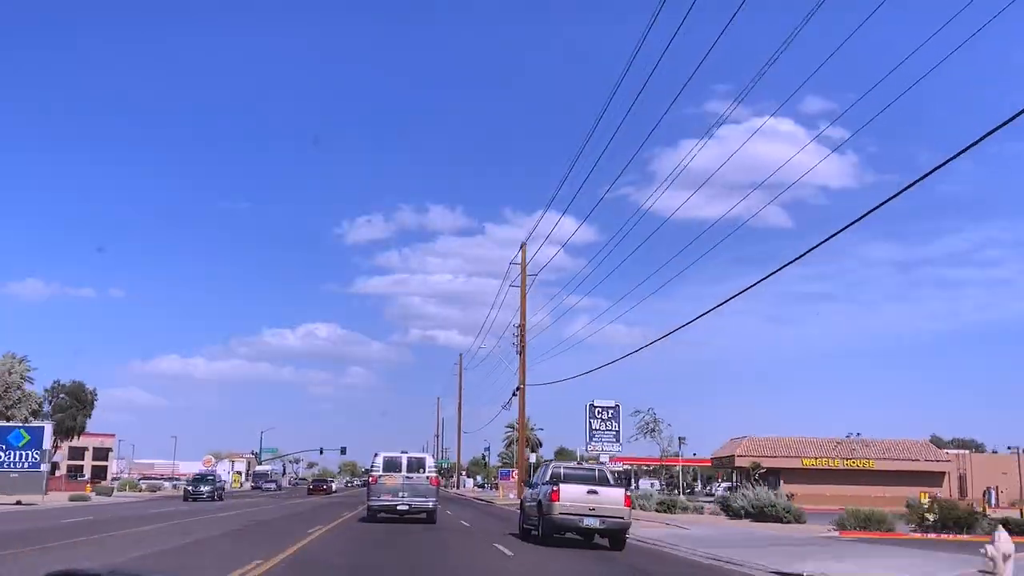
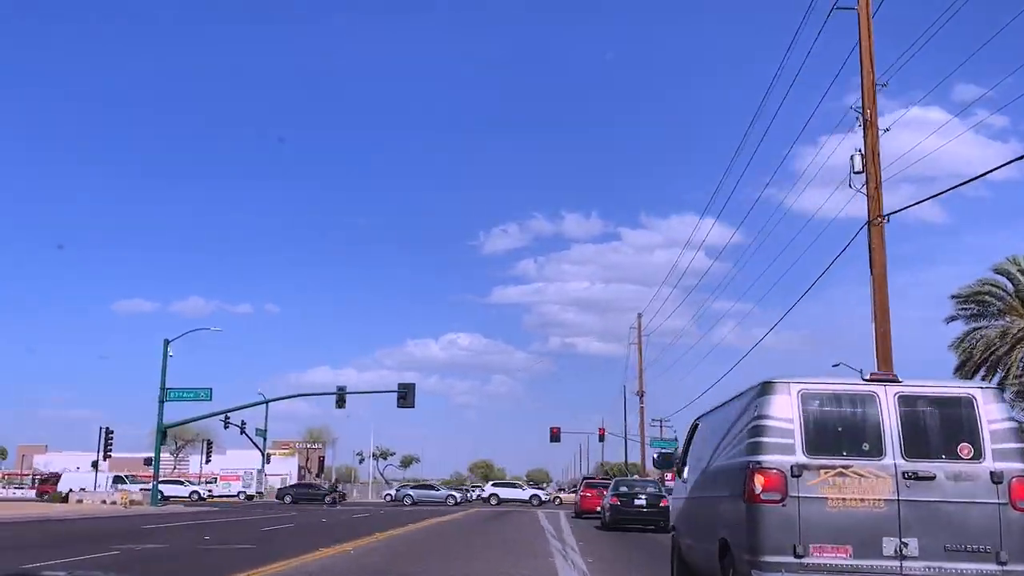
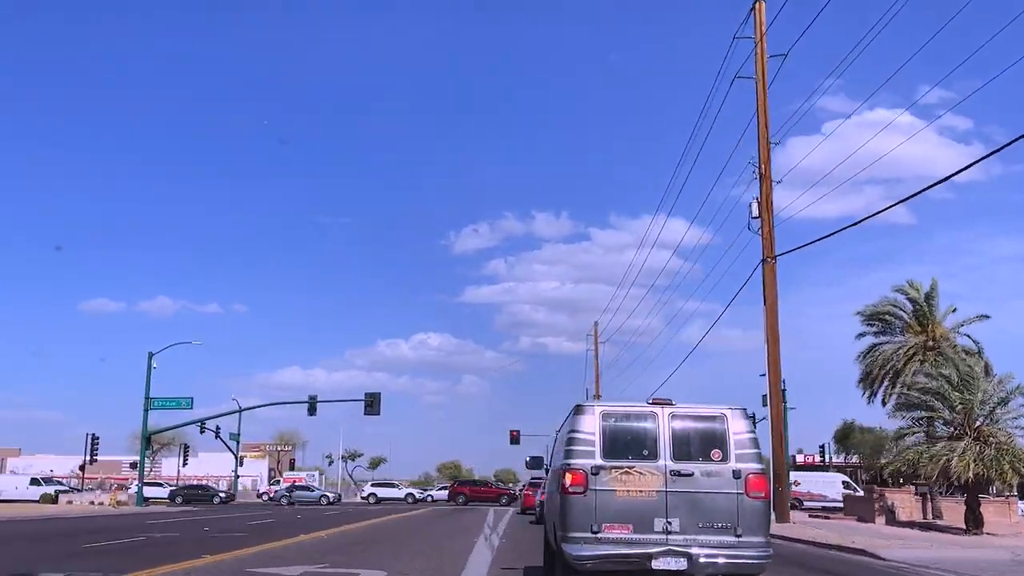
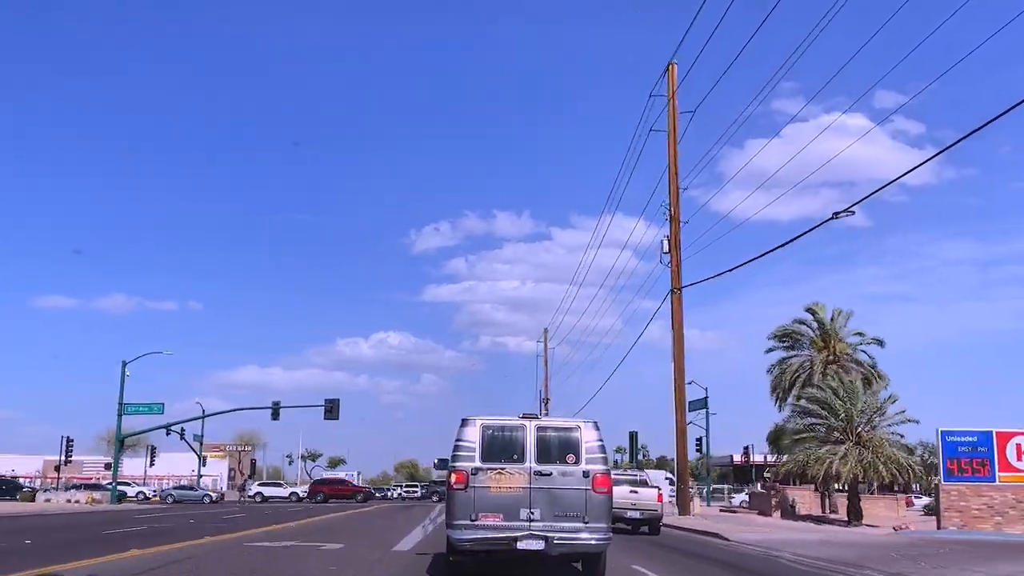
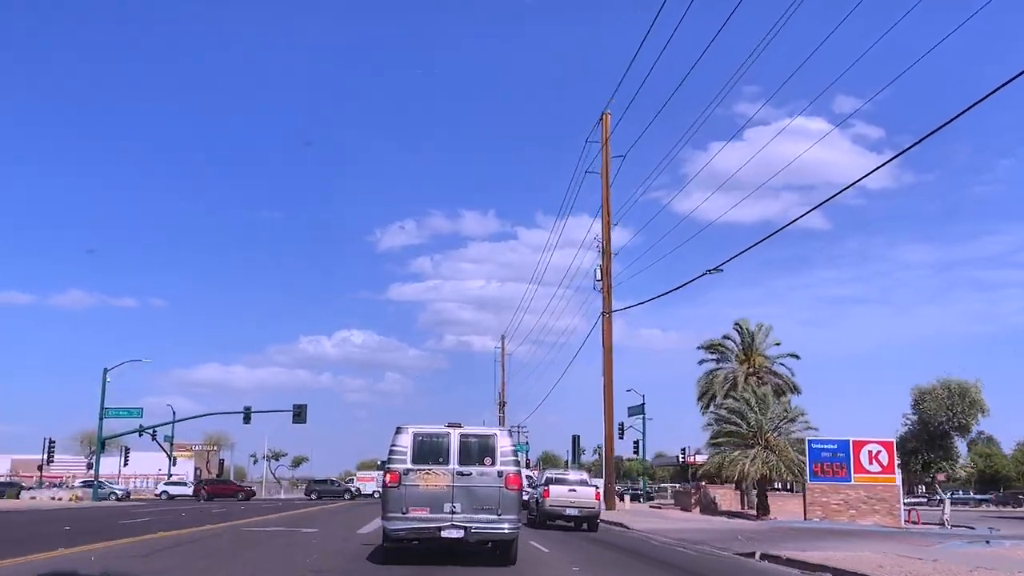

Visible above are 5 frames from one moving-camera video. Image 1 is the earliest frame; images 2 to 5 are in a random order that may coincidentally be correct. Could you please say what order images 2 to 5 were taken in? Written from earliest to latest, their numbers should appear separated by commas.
5, 4, 3, 2
